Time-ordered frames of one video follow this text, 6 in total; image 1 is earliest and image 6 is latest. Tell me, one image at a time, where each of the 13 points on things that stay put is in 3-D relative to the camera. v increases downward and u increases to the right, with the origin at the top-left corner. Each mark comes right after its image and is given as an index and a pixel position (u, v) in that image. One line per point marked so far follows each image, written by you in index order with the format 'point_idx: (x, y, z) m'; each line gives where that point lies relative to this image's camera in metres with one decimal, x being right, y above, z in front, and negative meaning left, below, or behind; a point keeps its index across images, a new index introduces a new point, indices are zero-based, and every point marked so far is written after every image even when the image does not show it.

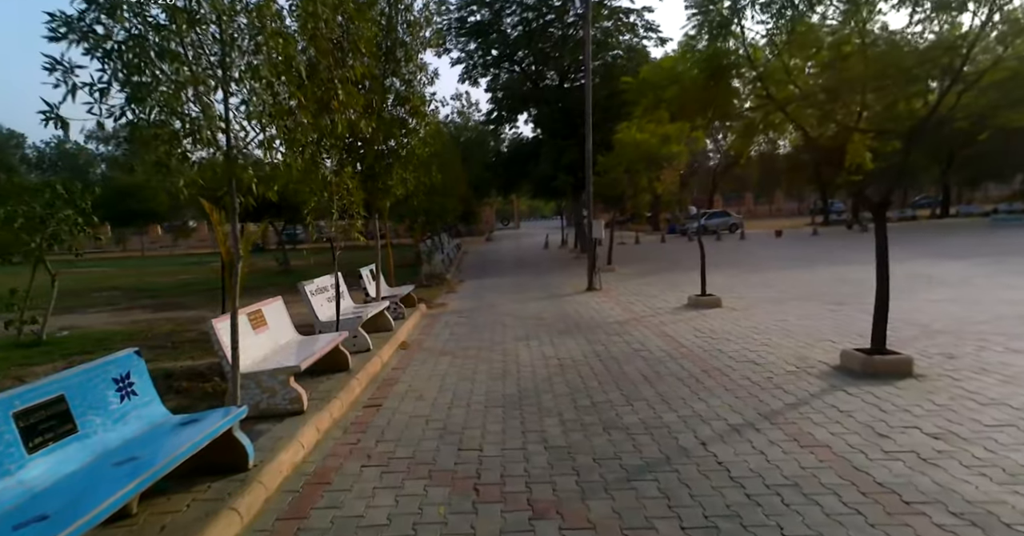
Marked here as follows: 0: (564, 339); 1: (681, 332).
0: (+0.8, -1.1, +9.7) m
1: (+2.7, -0.9, +9.7) m
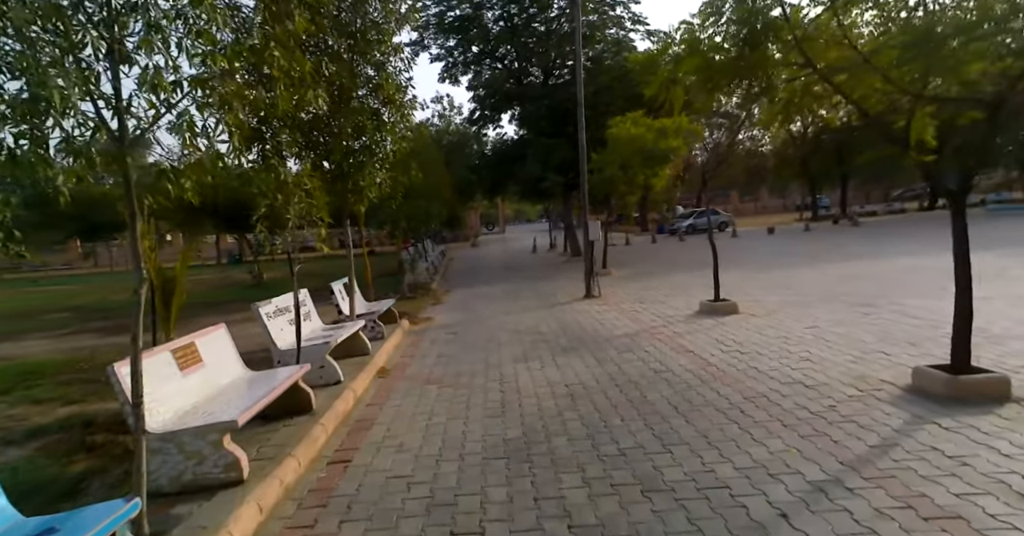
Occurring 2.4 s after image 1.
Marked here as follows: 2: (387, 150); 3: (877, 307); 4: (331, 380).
0: (+0.7, -1.2, +8.4) m
1: (+2.6, -1.0, +8.5) m
2: (-2.0, +1.9, +9.8) m
3: (+6.0, -0.7, +10.3) m
4: (-2.1, -1.3, +7.3) m
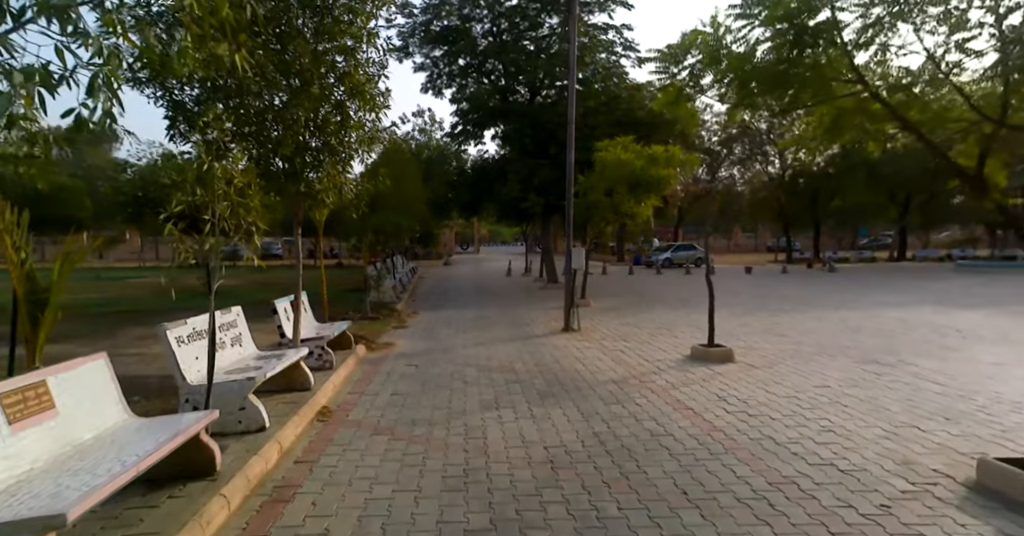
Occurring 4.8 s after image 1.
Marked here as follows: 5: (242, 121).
0: (+0.4, -1.6, +7.1) m
1: (+2.2, -1.5, +7.3) m
2: (-2.2, +1.6, +8.5) m
3: (+5.6, -1.5, +9.3) m
4: (-2.4, -1.5, +5.9) m
5: (-3.2, +1.7, +7.4) m
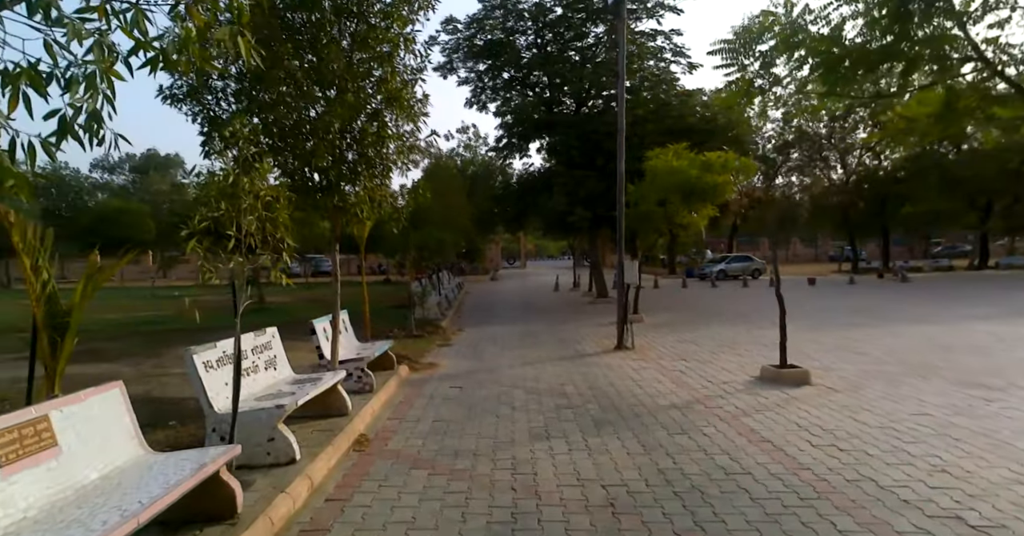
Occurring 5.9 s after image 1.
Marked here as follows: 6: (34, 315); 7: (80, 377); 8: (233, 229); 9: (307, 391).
0: (+0.9, -1.8, +6.4) m
1: (+2.8, -1.6, +6.4) m
2: (-1.6, +1.4, +8.0) m
3: (+6.3, -1.6, +8.2) m
4: (-2.0, -1.6, +5.4) m
5: (-2.7, +1.5, +7.1) m
6: (-3.8, -0.4, +4.9) m
7: (-7.8, -2.0, +11.2) m
8: (-2.3, +0.3, +5.0) m
9: (-2.1, -1.2, +6.3) m
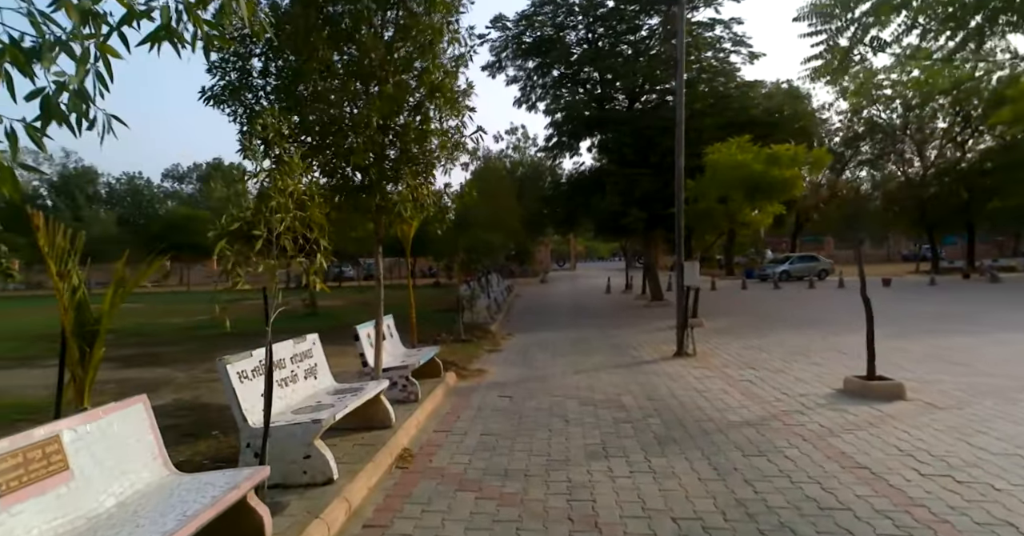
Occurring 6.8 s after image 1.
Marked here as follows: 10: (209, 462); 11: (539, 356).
0: (+1.4, -1.8, +5.8) m
1: (+3.3, -1.7, +5.6) m
2: (-0.9, +1.3, +7.6) m
3: (+6.9, -1.6, +7.1) m
4: (-1.5, -1.7, +5.0) m
5: (-2.1, +1.5, +6.7) m
6: (-3.4, -0.4, +4.7) m
7: (-6.9, -2.1, +11.3) m
8: (-1.9, +0.3, +4.7) m
9: (-1.5, -1.3, +5.9) m
10: (-3.0, -1.9, +6.3) m
11: (+0.6, -1.8, +12.9) m
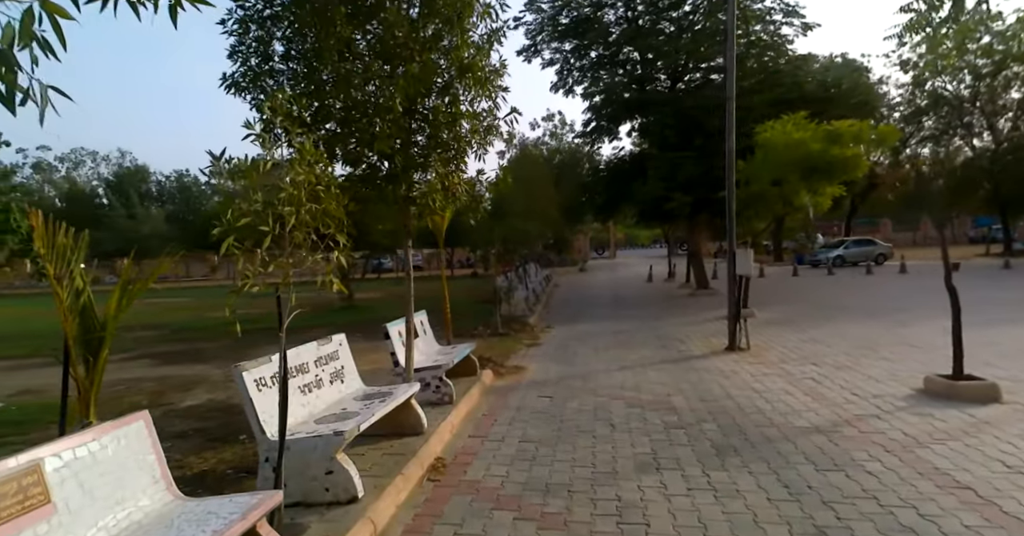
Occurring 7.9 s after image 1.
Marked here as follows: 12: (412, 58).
0: (+1.8, -1.7, +5.1) m
1: (+3.7, -1.5, +4.9) m
2: (-0.5, +1.4, +7.0) m
3: (+7.4, -1.4, +6.1) m
4: (-1.2, -1.7, +4.5) m
5: (-1.8, +1.5, +6.3) m
6: (-3.1, -0.4, +4.3) m
7: (-6.2, -2.0, +11.1) m
8: (-1.6, +0.3, +4.2) m
9: (-1.2, -1.2, +5.4) m
10: (-2.7, -1.9, +5.9) m
11: (+1.4, -1.6, +12.3) m
12: (-1.0, +2.1, +6.4) m
